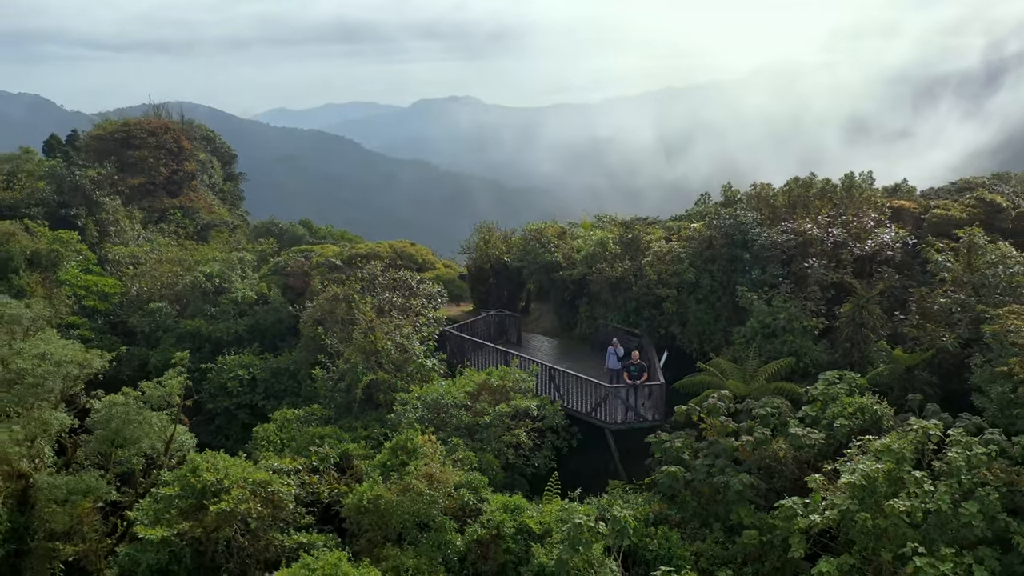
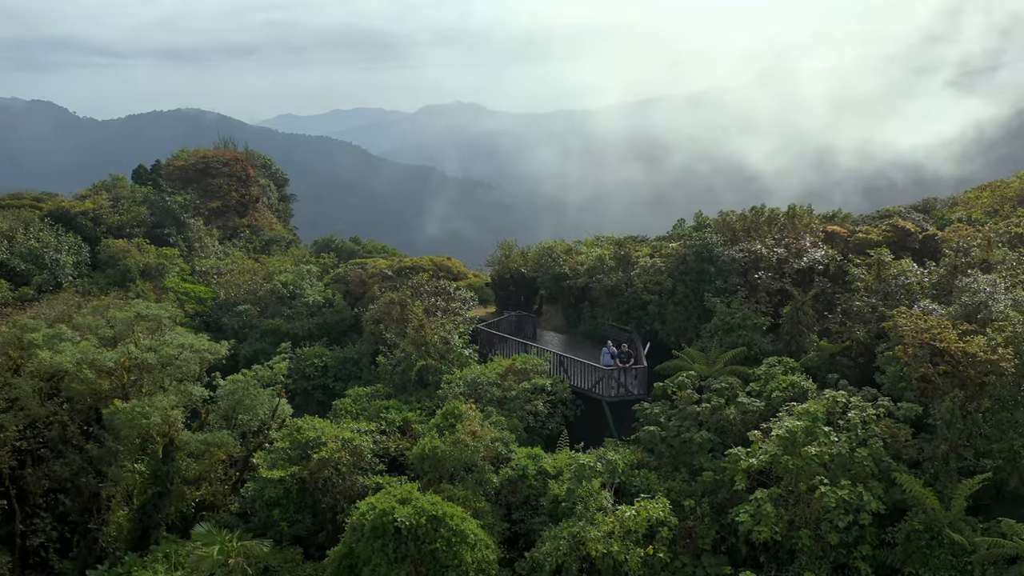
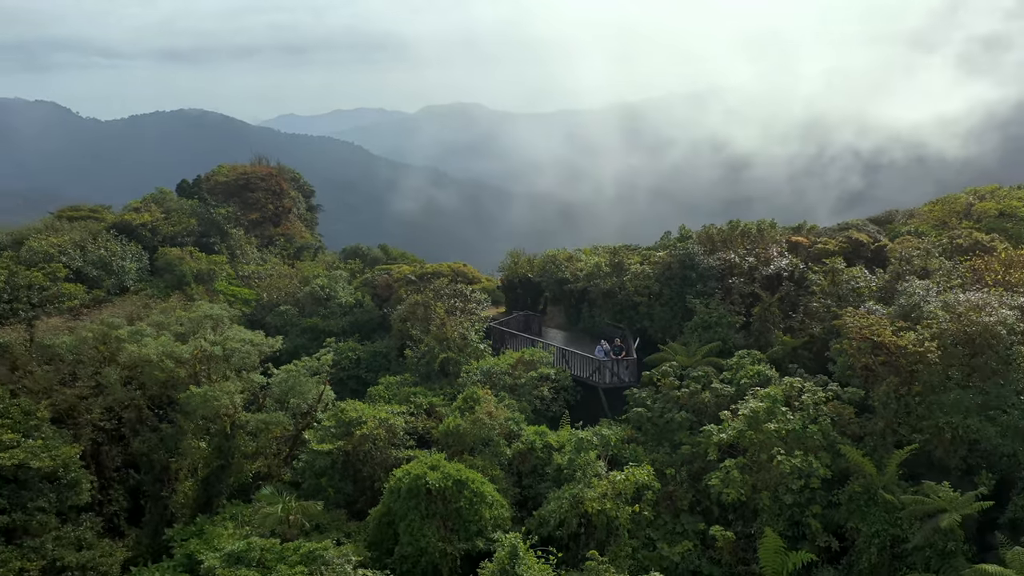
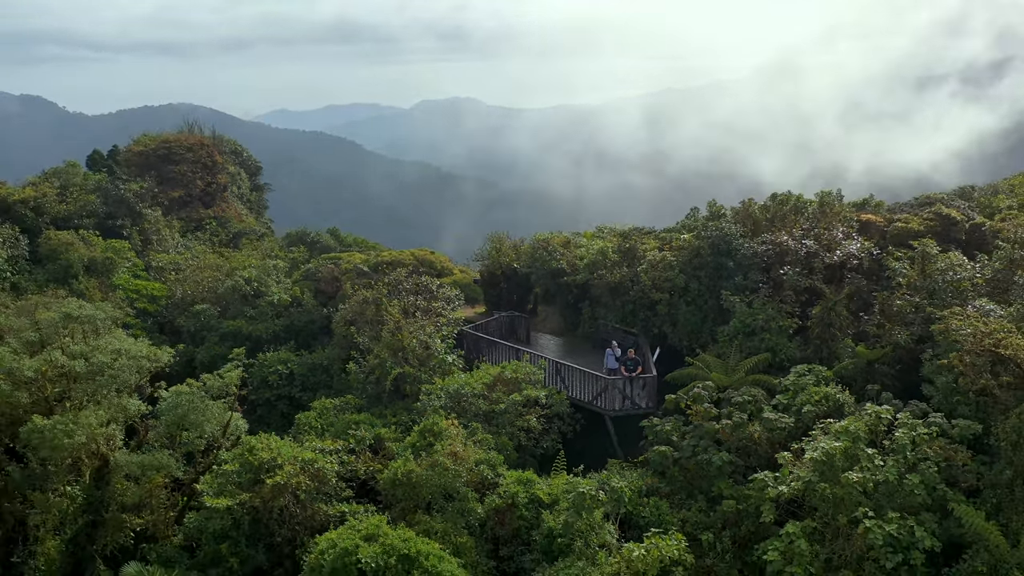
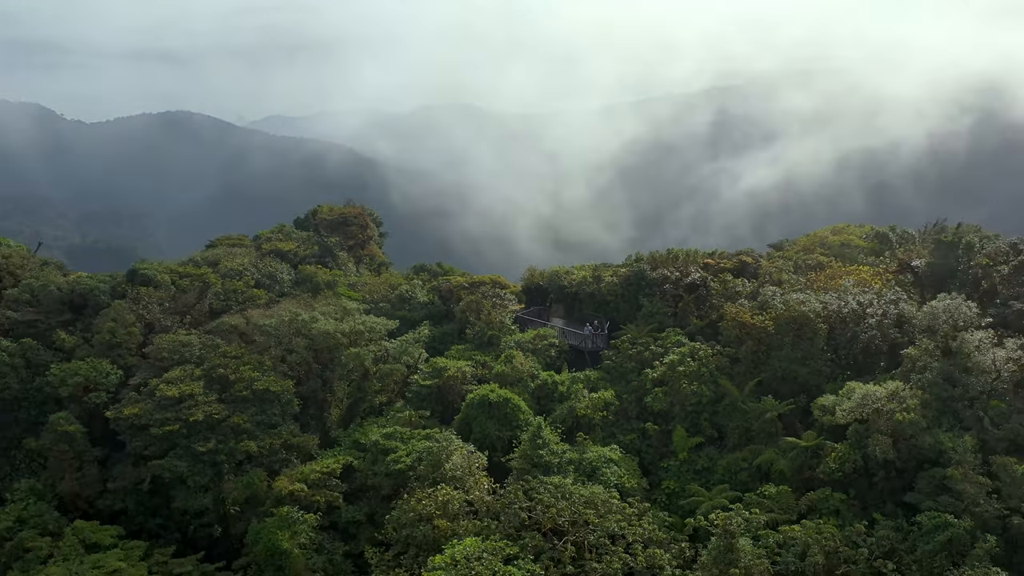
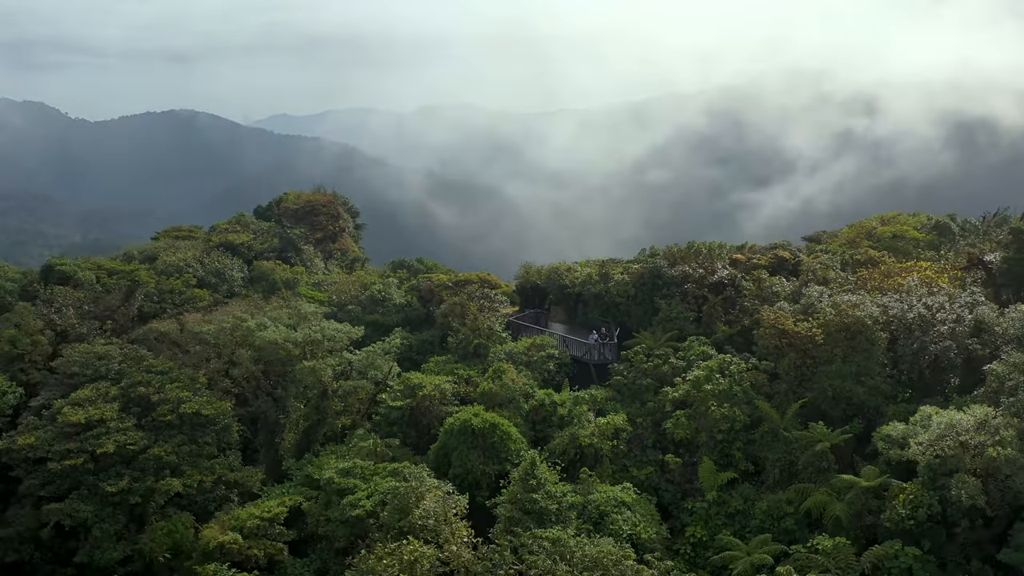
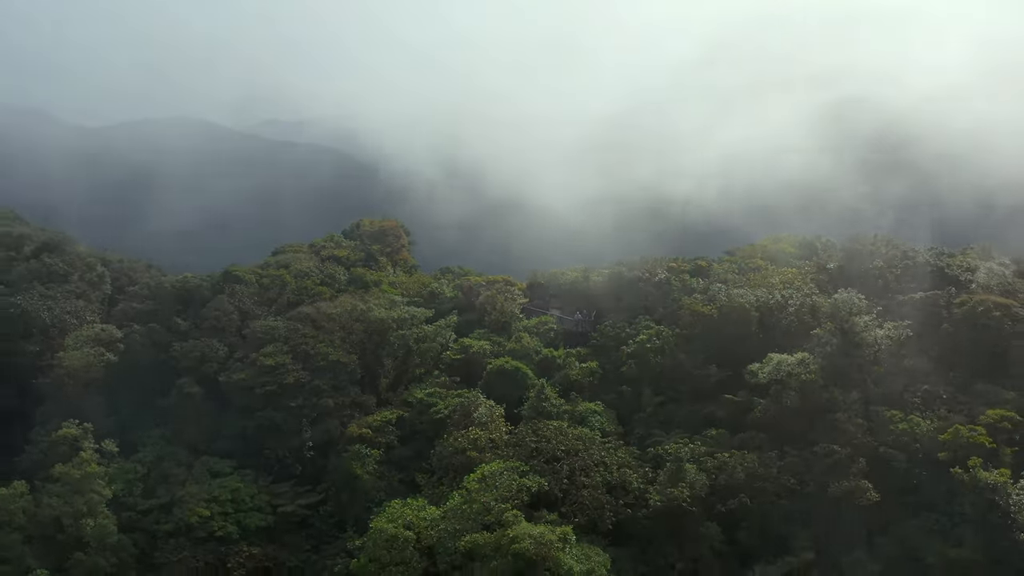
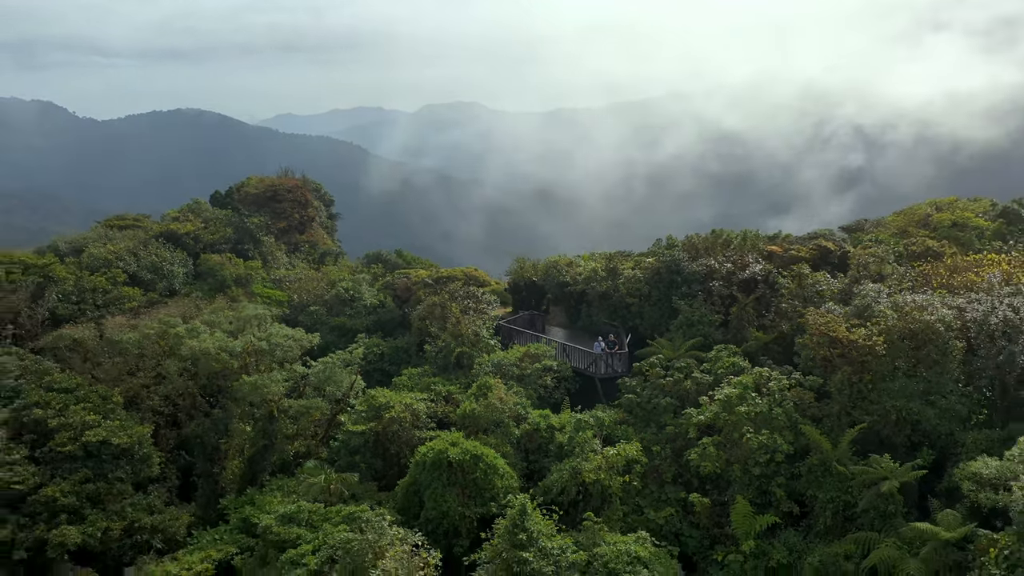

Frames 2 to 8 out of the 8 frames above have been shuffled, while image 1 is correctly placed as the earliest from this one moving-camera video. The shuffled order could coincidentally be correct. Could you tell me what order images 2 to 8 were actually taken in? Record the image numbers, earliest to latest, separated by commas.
4, 2, 3, 8, 6, 5, 7
